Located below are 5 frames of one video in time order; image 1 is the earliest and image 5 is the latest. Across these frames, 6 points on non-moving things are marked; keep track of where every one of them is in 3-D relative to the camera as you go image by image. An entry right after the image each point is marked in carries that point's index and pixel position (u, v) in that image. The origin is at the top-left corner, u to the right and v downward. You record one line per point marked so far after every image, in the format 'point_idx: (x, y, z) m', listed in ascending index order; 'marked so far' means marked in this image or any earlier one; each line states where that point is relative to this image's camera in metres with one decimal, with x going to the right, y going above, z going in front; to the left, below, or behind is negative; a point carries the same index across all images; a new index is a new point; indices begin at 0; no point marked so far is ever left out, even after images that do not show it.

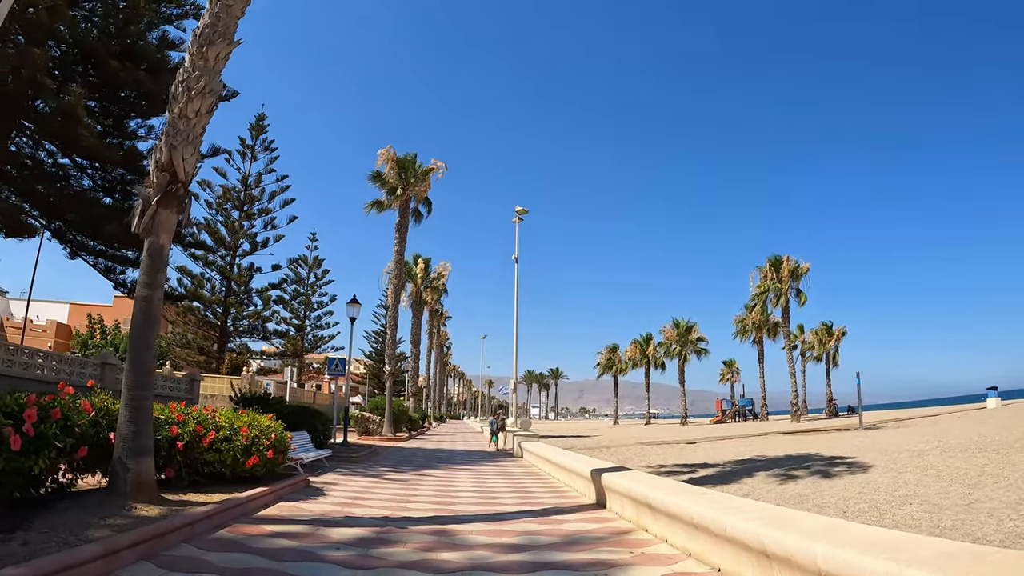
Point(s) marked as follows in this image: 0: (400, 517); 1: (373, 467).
0: (-1.4, -2.8, +7.5) m
1: (-3.0, -3.9, +13.3) m
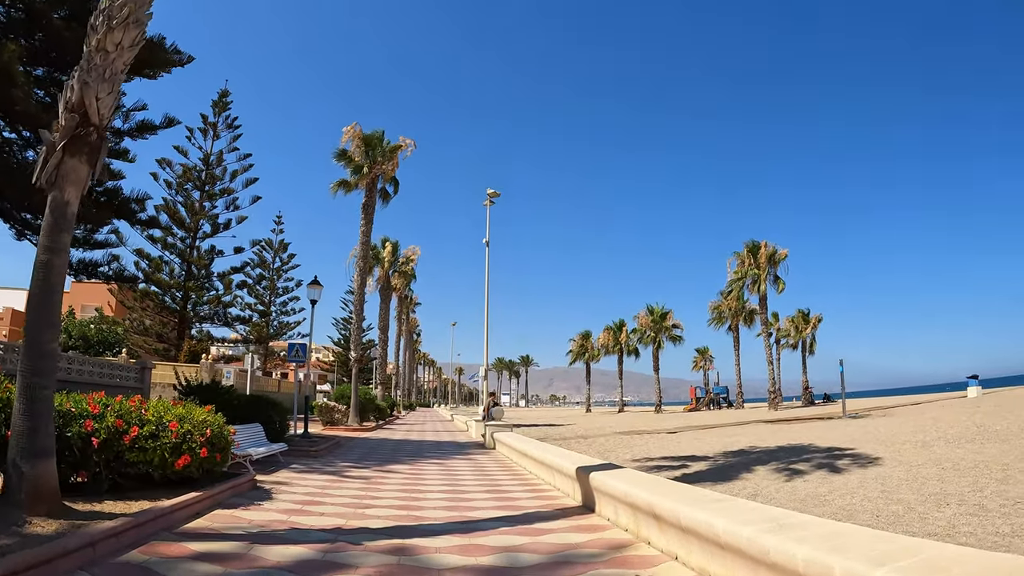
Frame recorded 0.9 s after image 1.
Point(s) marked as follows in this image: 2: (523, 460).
0: (-1.6, -2.4, +6.3) m
1: (-3.5, -3.4, +12.0) m
2: (+0.1, -3.7, +13.3) m
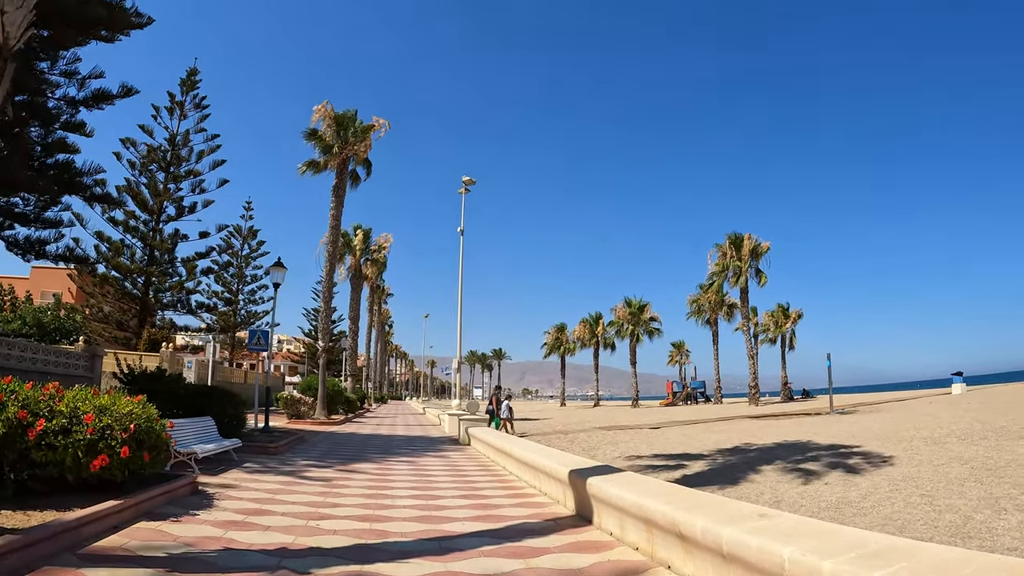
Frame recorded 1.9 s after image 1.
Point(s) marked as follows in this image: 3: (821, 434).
0: (-1.7, -2.2, +5.1) m
1: (-3.9, -3.0, +10.8) m
2: (-0.3, -3.3, +12.2) m
3: (+7.6, -3.5, +15.2) m
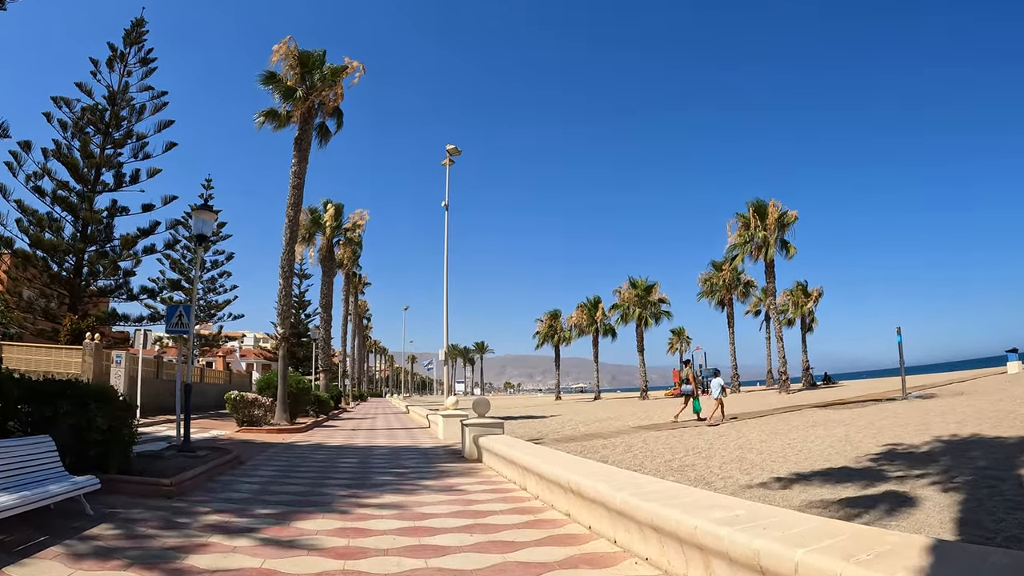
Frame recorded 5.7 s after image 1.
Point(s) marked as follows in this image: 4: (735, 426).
0: (-0.8, -1.4, +0.5) m
1: (-3.2, -2.3, +6.1) m
2: (+0.3, -2.5, +7.6) m
3: (+8.2, -2.5, +10.9) m
4: (+4.9, -3.1, +13.7) m
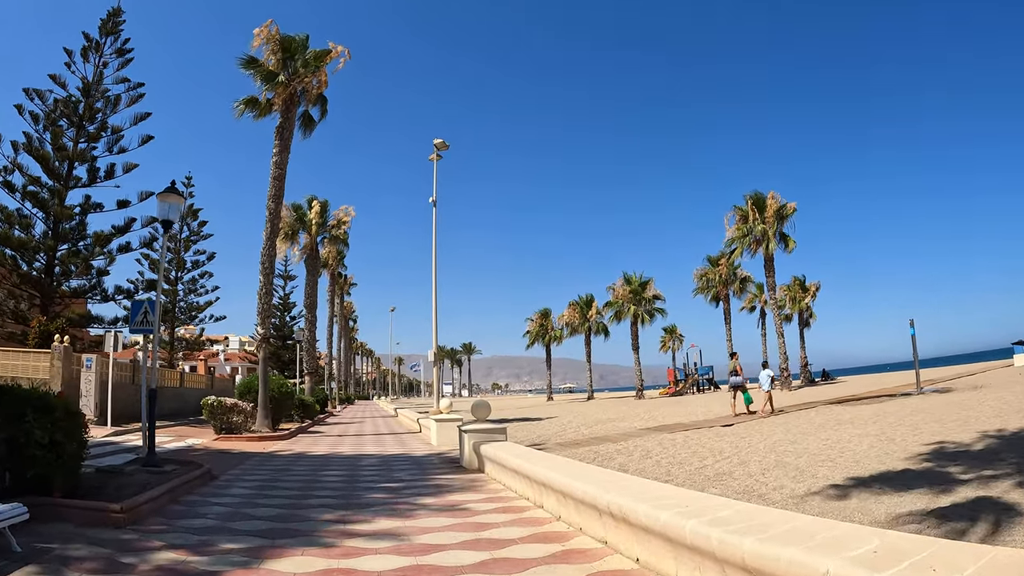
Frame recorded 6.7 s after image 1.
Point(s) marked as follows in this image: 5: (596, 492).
0: (-0.5, -1.2, -0.6) m
1: (-3.0, -2.1, +5.0) m
2: (+0.5, -2.3, +6.6) m
3: (+8.2, -2.3, +10.0) m
4: (+4.9, -3.0, +12.7) m
5: (+0.7, -1.7, +5.1) m
